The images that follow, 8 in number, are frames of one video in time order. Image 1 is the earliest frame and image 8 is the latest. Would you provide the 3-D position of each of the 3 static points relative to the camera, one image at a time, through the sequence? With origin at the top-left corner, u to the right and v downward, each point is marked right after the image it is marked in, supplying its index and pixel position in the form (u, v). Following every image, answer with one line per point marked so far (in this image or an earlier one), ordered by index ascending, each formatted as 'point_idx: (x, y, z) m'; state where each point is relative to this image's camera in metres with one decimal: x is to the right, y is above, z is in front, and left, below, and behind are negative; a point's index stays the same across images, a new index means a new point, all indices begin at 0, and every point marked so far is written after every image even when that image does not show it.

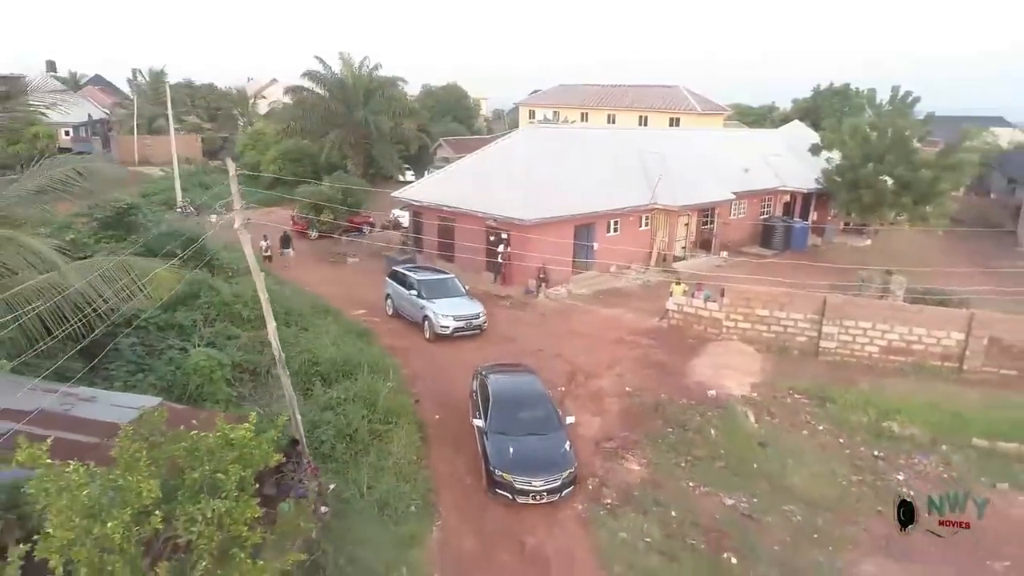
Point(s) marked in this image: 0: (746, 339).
0: (+6.0, -1.3, +18.4) m
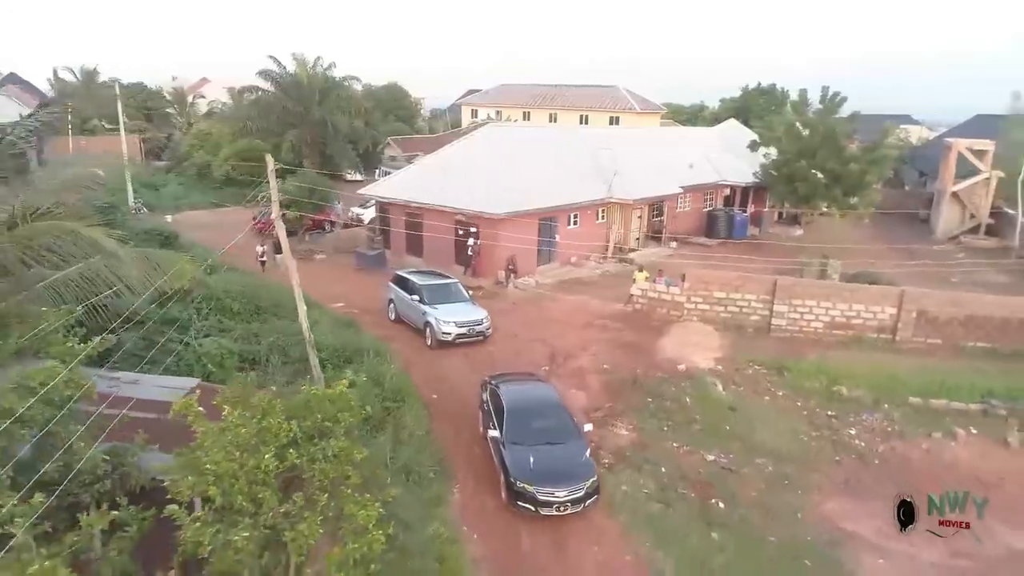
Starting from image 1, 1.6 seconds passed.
0: (+5.4, -0.9, +20.1) m
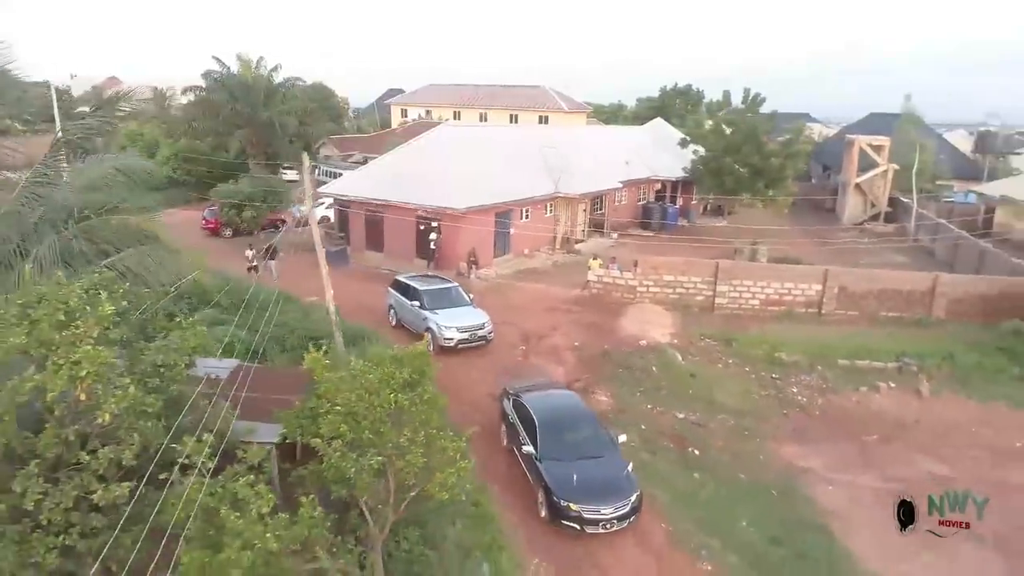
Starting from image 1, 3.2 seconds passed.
0: (+4.4, -0.4, +22.1) m
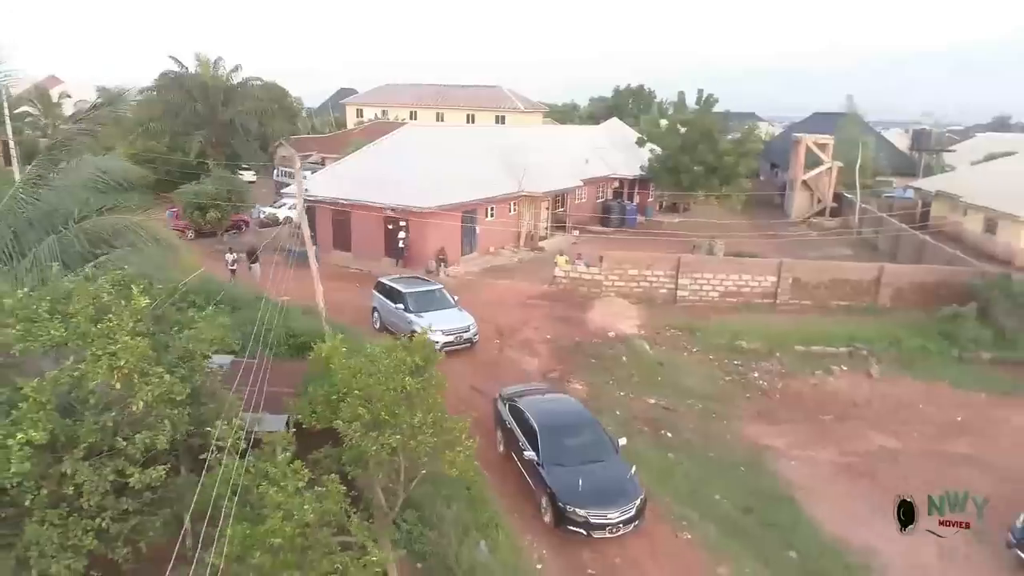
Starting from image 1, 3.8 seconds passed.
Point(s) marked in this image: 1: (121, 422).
0: (+3.5, -0.2, +23.0) m
1: (-3.8, -1.3, +6.9) m
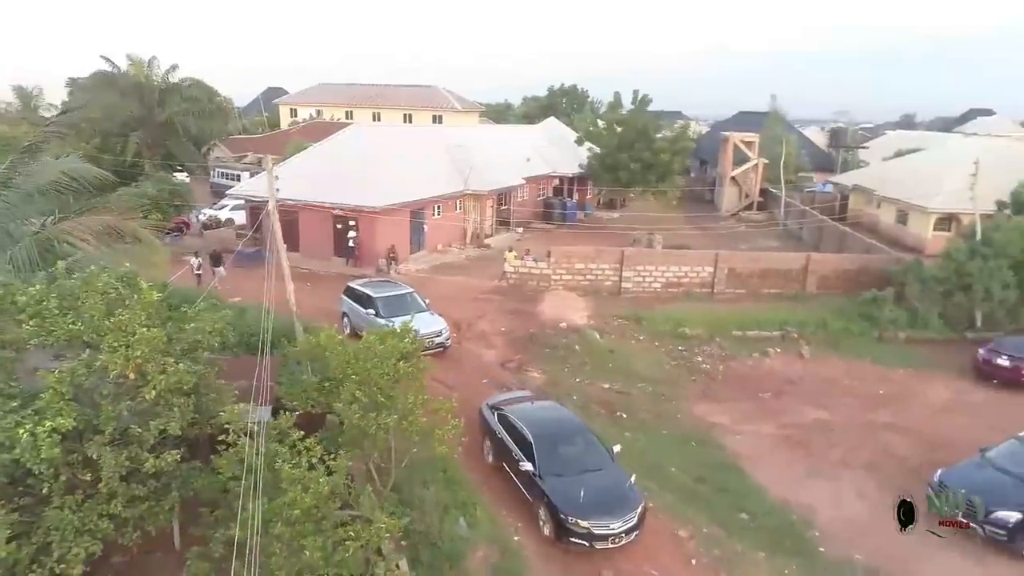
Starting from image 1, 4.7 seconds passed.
0: (+1.9, 0.0, +23.9) m
1: (-3.8, -1.3, +7.3) m
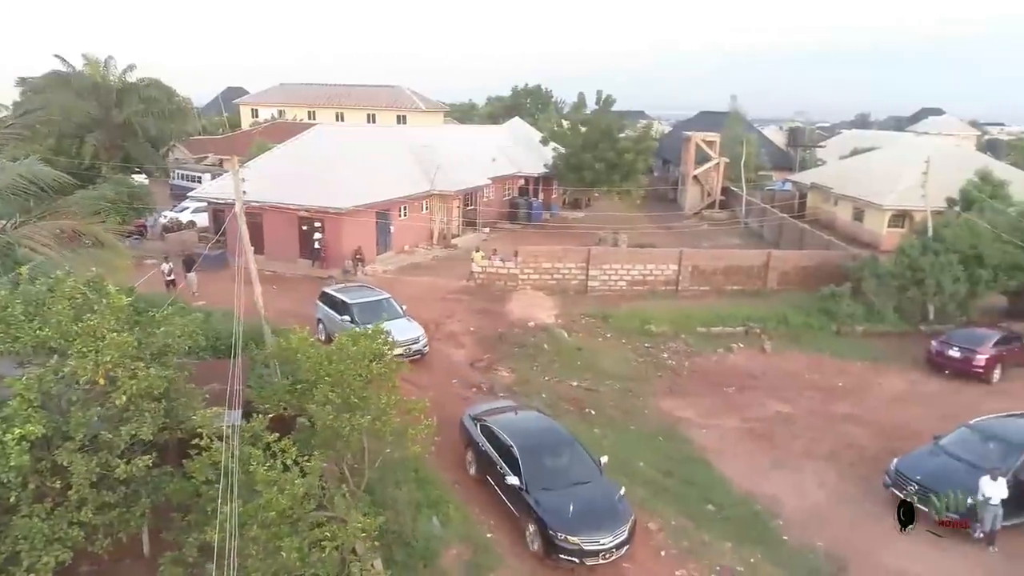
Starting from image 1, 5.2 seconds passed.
0: (+0.8, +0.1, +24.1) m
1: (-4.1, -1.3, +7.2) m
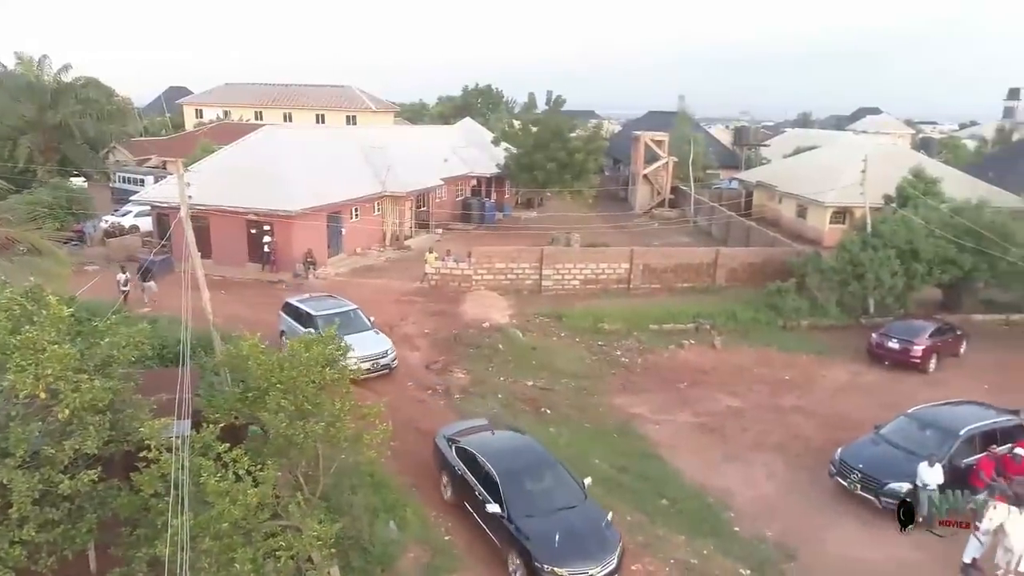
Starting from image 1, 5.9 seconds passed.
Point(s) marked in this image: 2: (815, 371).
0: (-0.7, 0.0, +24.1) m
1: (-4.6, -1.4, +7.0) m
2: (+8.2, -2.2, +19.3) m
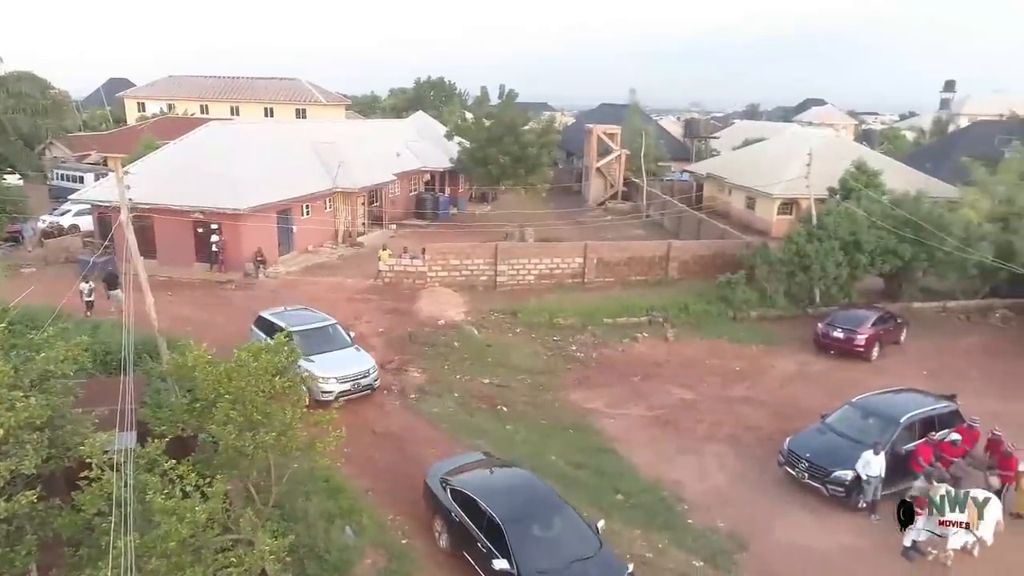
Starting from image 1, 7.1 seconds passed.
0: (-2.2, +0.2, +24.0) m
1: (-5.0, -1.5, +6.7) m
2: (+7.0, -2.0, +19.8) m
